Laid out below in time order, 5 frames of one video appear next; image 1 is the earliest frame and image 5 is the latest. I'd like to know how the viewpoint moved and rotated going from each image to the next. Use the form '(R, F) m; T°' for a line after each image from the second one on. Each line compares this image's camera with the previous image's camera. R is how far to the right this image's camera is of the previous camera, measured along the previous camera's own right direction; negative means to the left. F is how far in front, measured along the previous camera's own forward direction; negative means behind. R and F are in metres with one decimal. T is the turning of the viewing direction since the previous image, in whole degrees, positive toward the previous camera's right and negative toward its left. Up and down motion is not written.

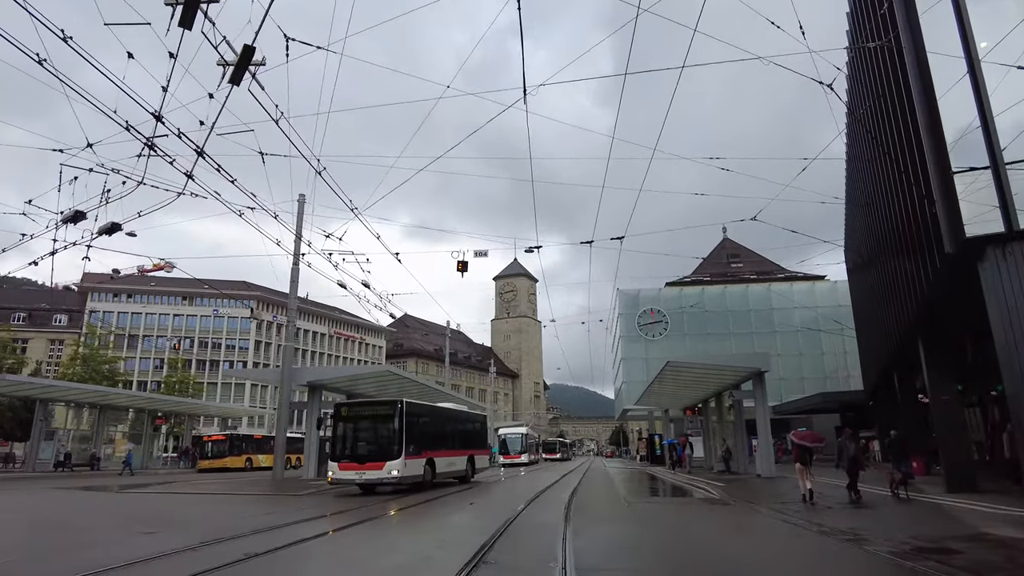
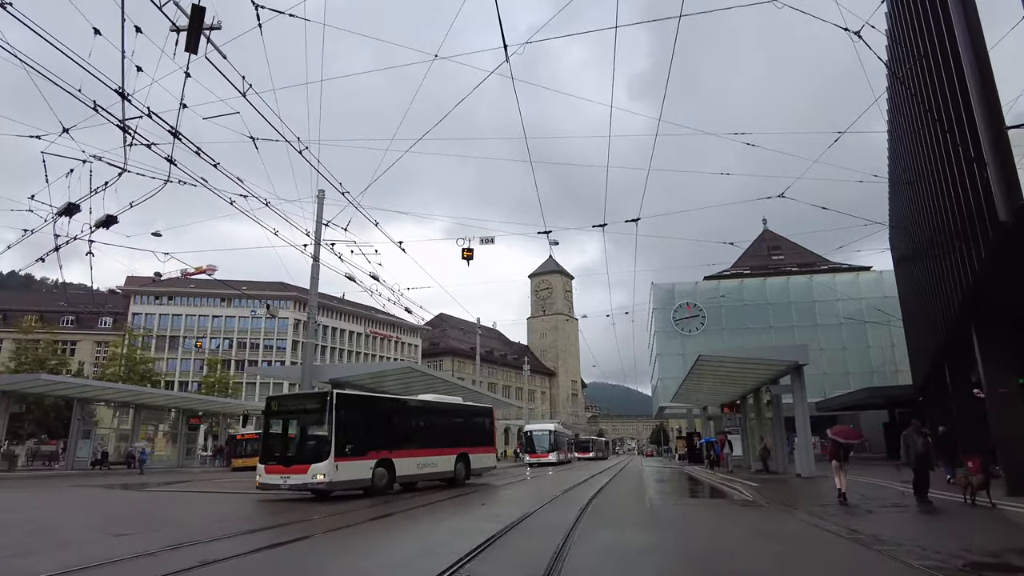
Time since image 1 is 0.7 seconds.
(+0.5, +0.8) m; -3°
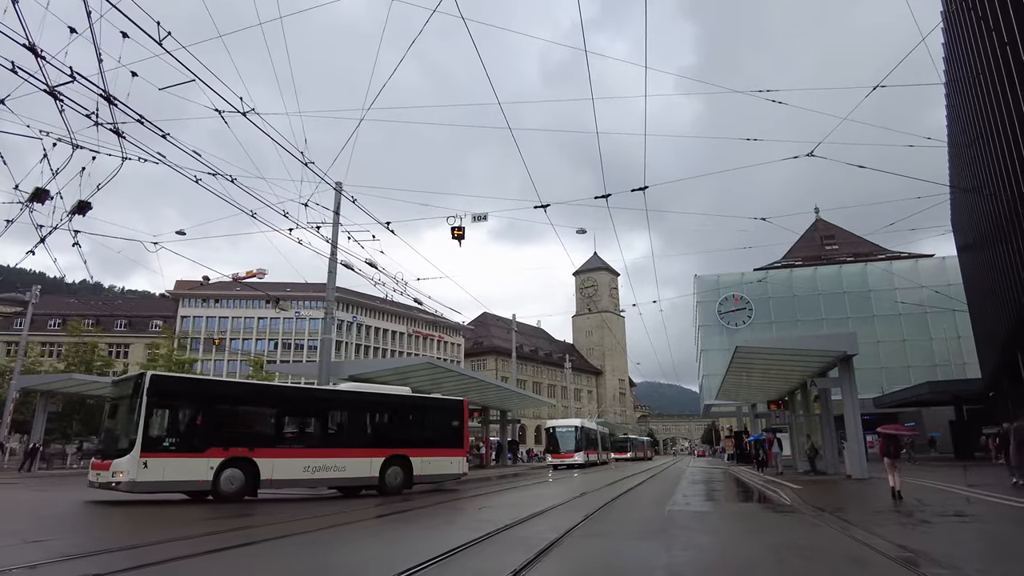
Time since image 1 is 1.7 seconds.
(+0.9, +1.2) m; -4°
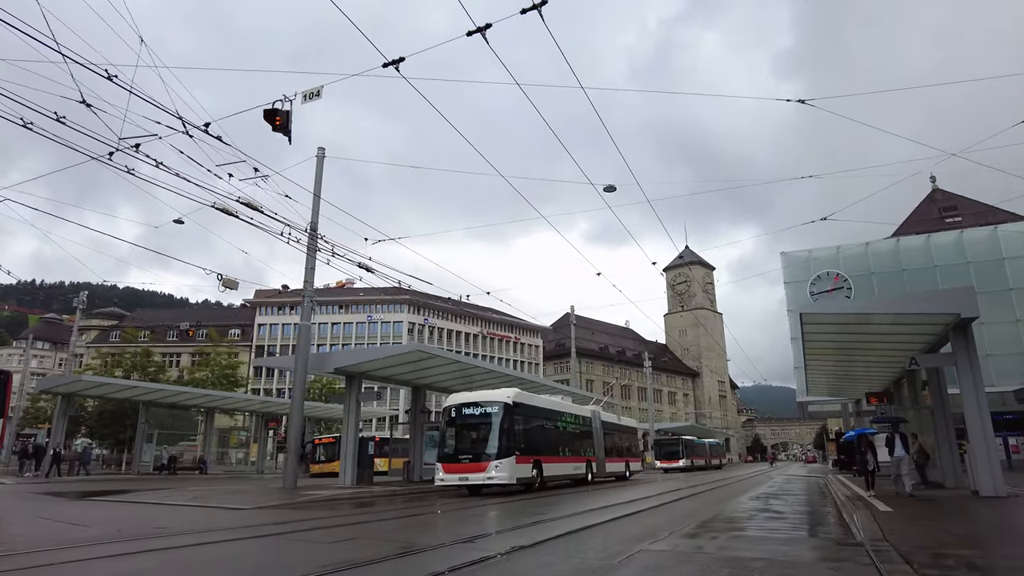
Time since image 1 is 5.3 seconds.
(+2.7, +4.5) m; -9°
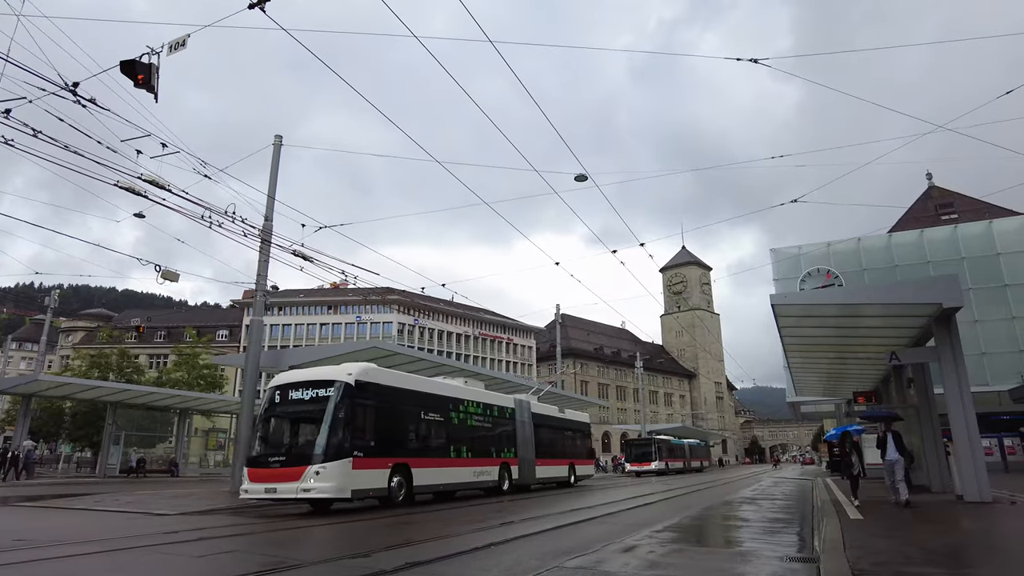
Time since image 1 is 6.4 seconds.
(+1.0, +1.0) m; 0°
